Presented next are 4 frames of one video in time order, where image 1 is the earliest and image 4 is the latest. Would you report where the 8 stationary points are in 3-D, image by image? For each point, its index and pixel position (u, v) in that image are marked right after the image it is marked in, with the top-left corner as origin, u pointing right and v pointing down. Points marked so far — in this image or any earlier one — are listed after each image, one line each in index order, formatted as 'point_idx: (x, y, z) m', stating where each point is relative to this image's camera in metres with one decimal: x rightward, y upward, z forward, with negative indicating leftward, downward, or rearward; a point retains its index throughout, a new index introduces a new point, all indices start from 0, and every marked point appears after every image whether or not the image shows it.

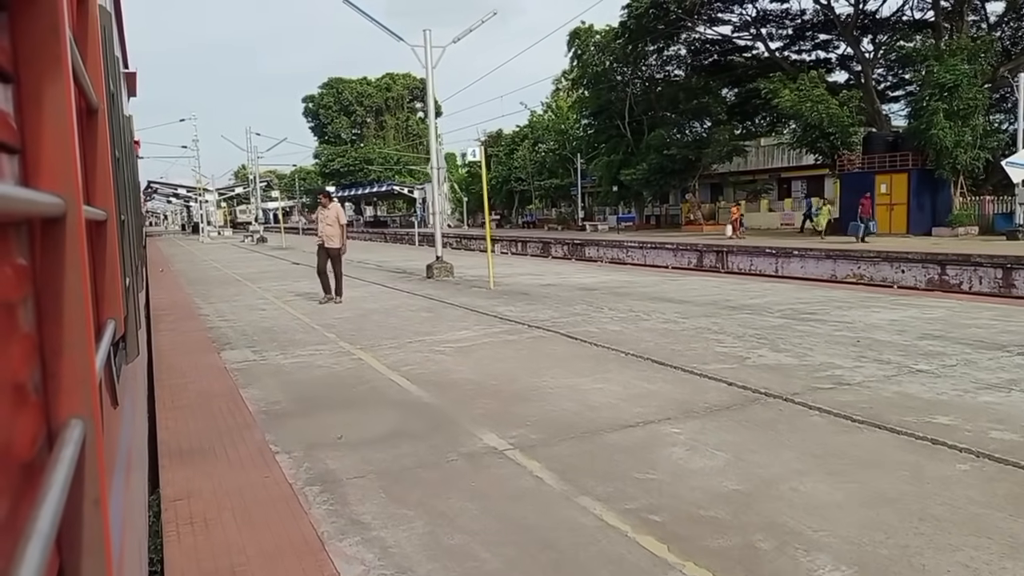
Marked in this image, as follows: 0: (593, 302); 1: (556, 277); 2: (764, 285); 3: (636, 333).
0: (+1.2, -0.2, +11.3) m
1: (+1.0, +0.2, +16.1) m
2: (+4.7, +0.1, +14.0) m
3: (+1.4, -0.5, +8.5) m
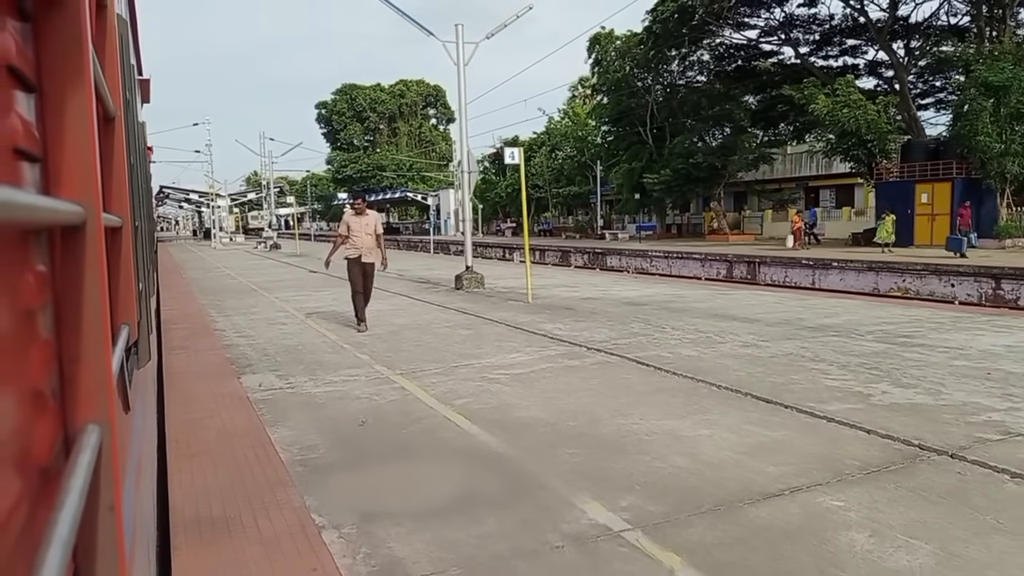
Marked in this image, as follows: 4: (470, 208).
0: (+1.9, -0.4, +10.1) m
1: (+1.7, 0.0, +15.0) m
2: (+5.4, -0.2, +12.9) m
3: (+2.1, -0.7, +7.4) m
4: (-0.9, +1.7, +15.6) m
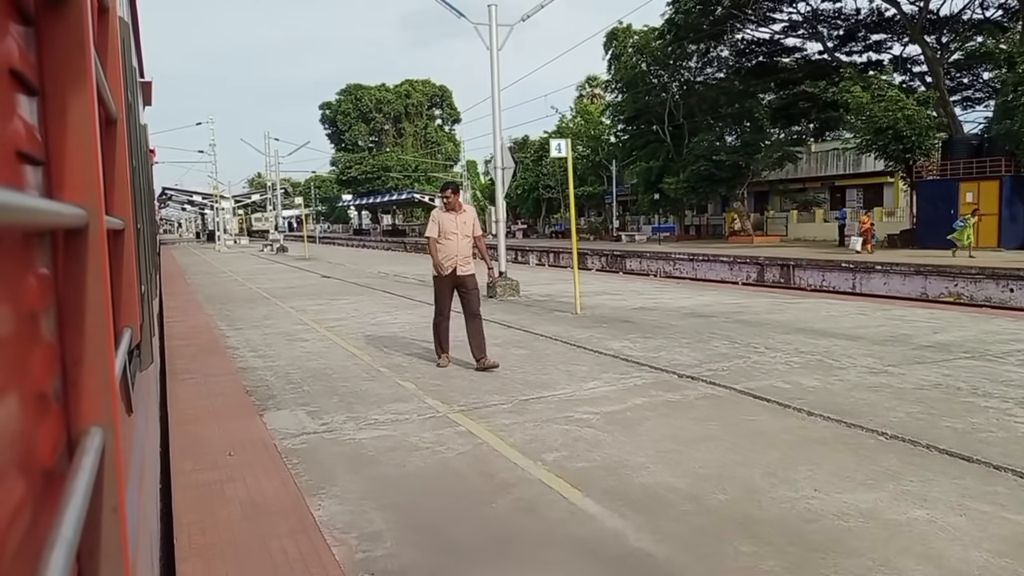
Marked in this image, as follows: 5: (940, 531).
0: (+2.6, -0.6, +8.7) m
1: (+2.4, -0.2, +13.6) m
2: (+6.2, -0.3, +11.5) m
3: (+2.8, -0.8, +6.0) m
4: (-0.2, +1.6, +14.2) m
5: (+2.0, -1.1, +3.5) m
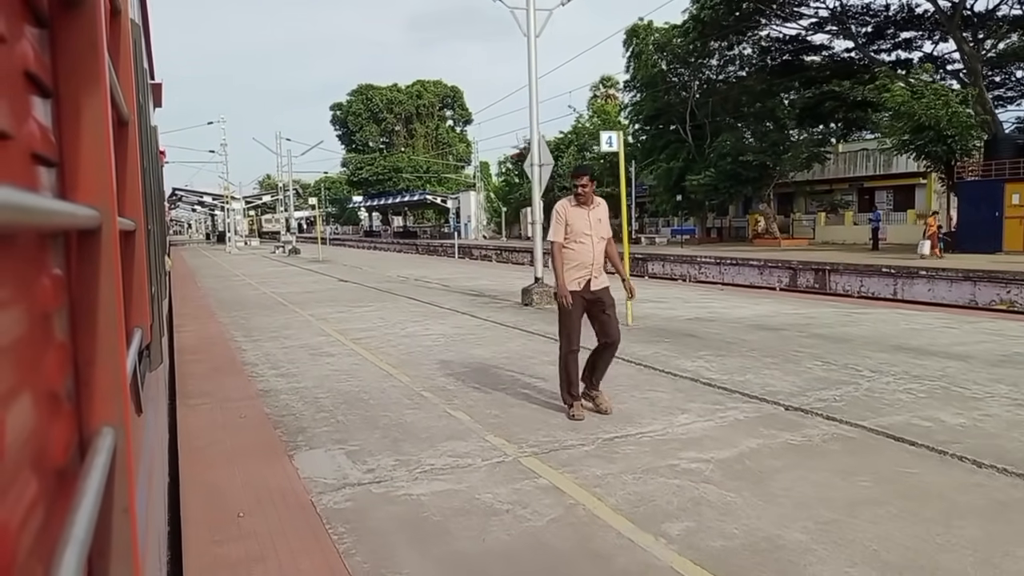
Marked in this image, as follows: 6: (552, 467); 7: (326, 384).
0: (+3.2, -0.7, +7.6) m
1: (+3.1, -0.3, +12.5) m
2: (+6.8, -0.5, +10.3) m
3: (+3.3, -1.0, +4.9) m
4: (+0.5, +1.4, +13.1) m
5: (+2.6, -1.2, +2.4) m
6: (+0.2, -1.1, +4.6) m
7: (-1.8, -0.9, +7.2) m
